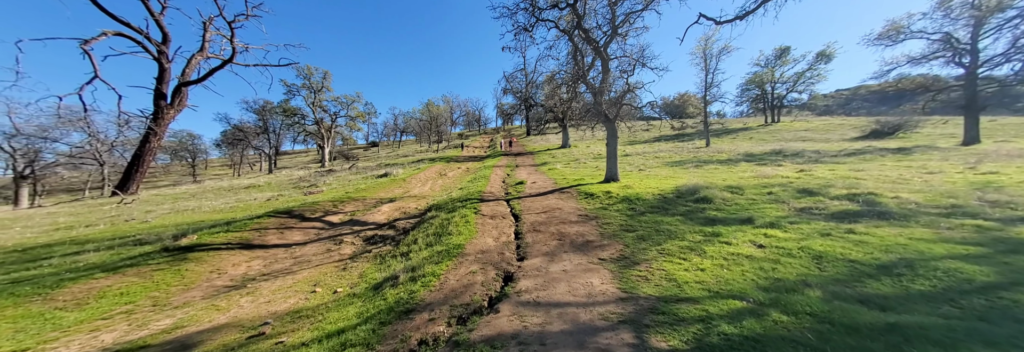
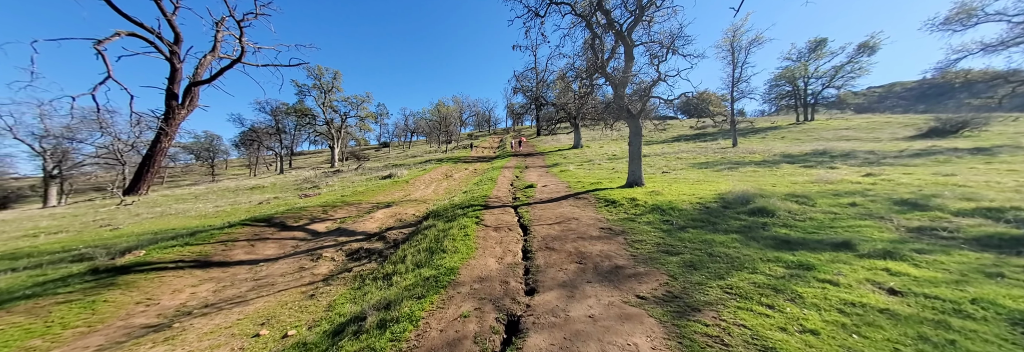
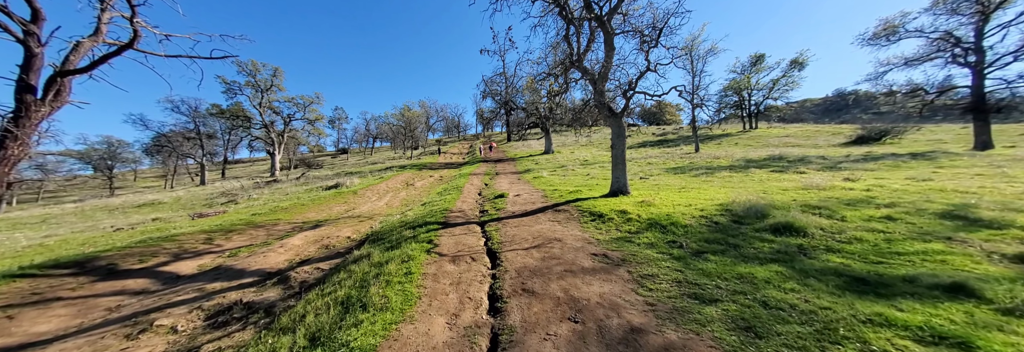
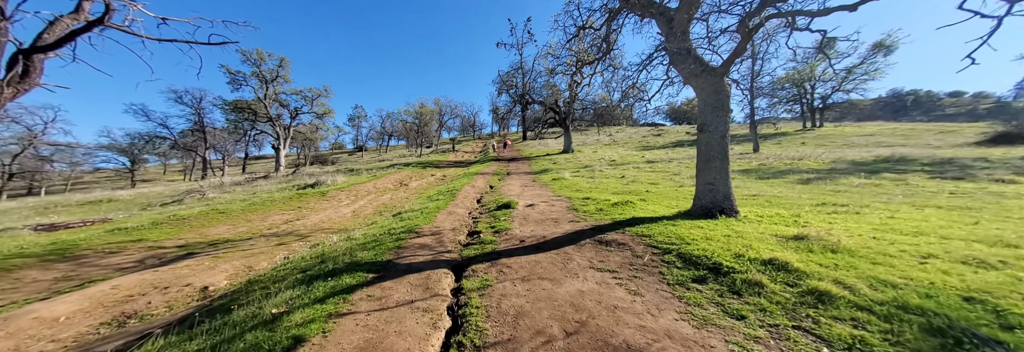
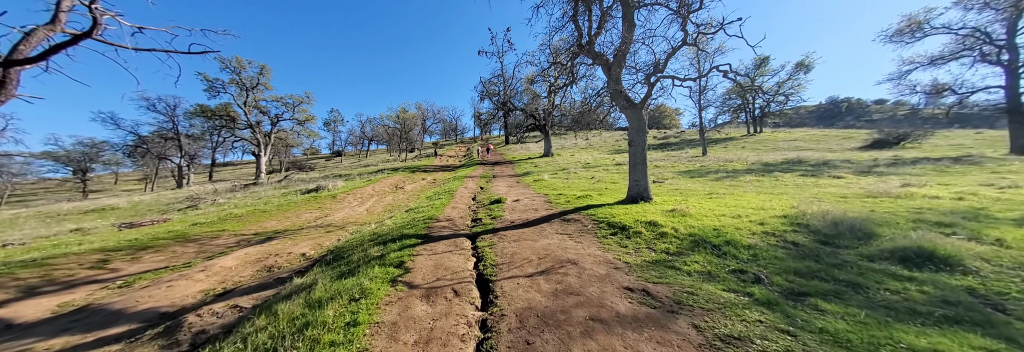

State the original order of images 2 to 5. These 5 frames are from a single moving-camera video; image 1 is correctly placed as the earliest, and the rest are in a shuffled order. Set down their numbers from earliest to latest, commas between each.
2, 3, 5, 4
